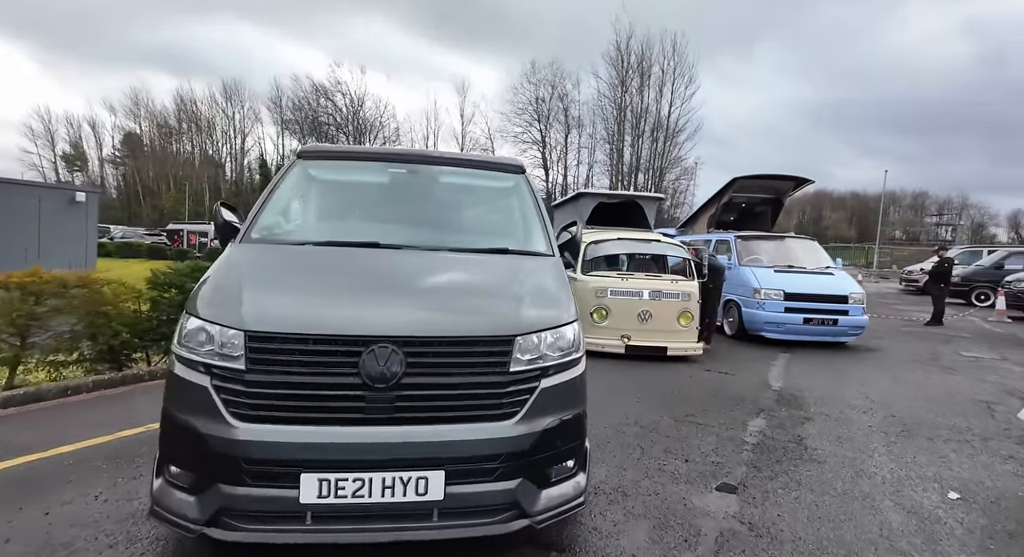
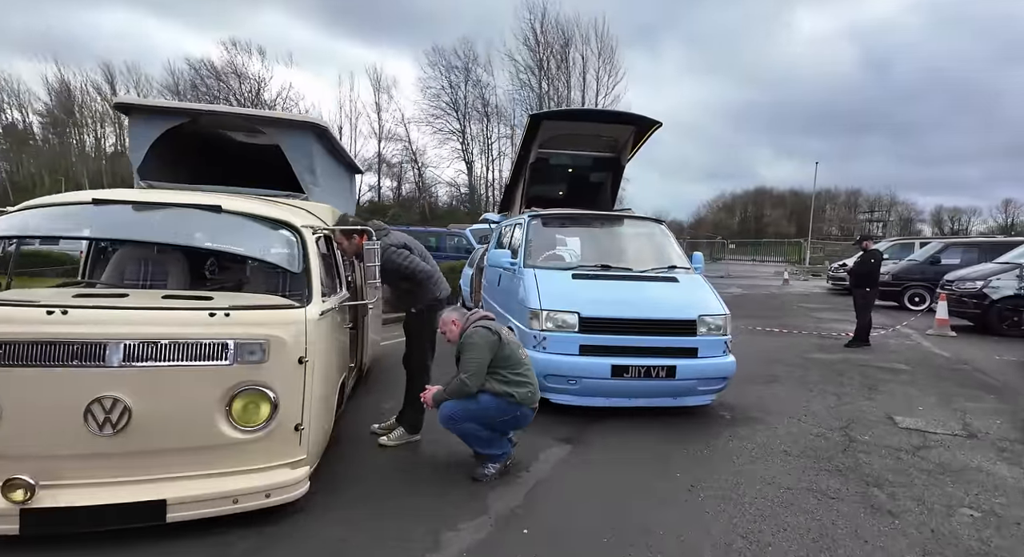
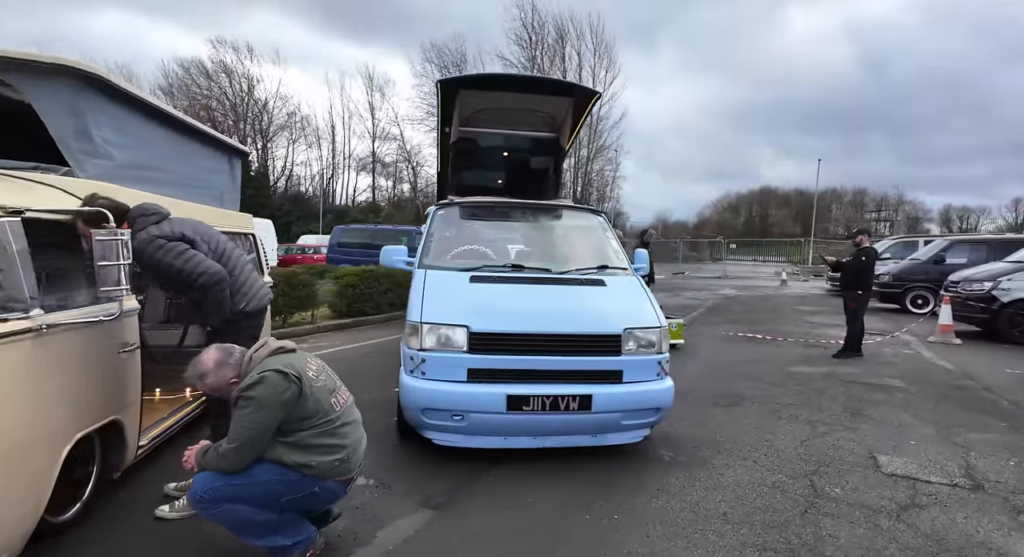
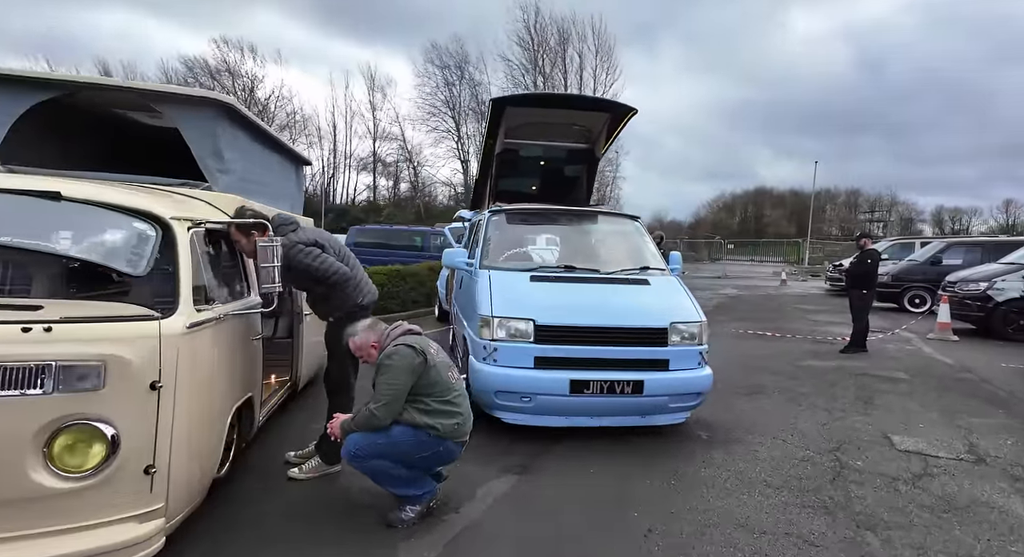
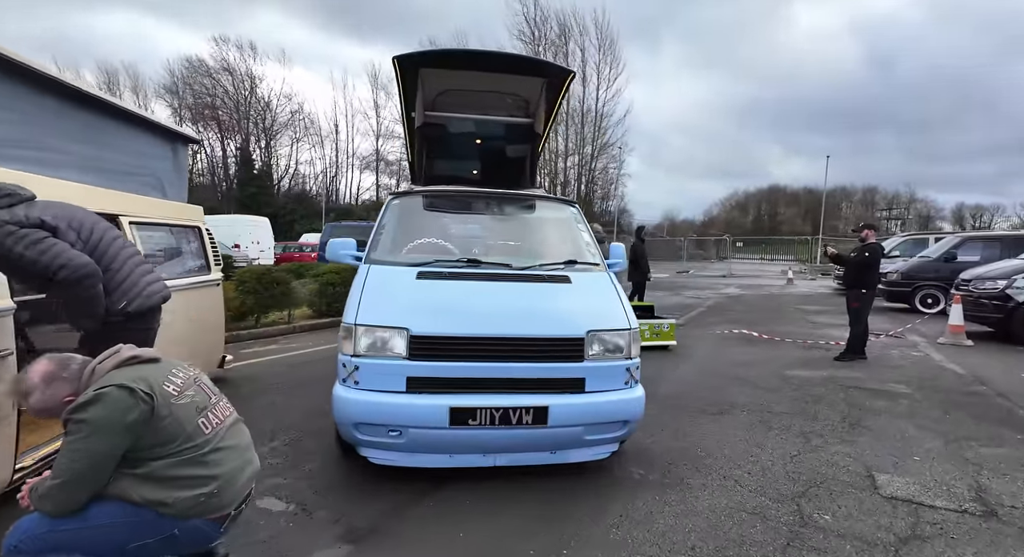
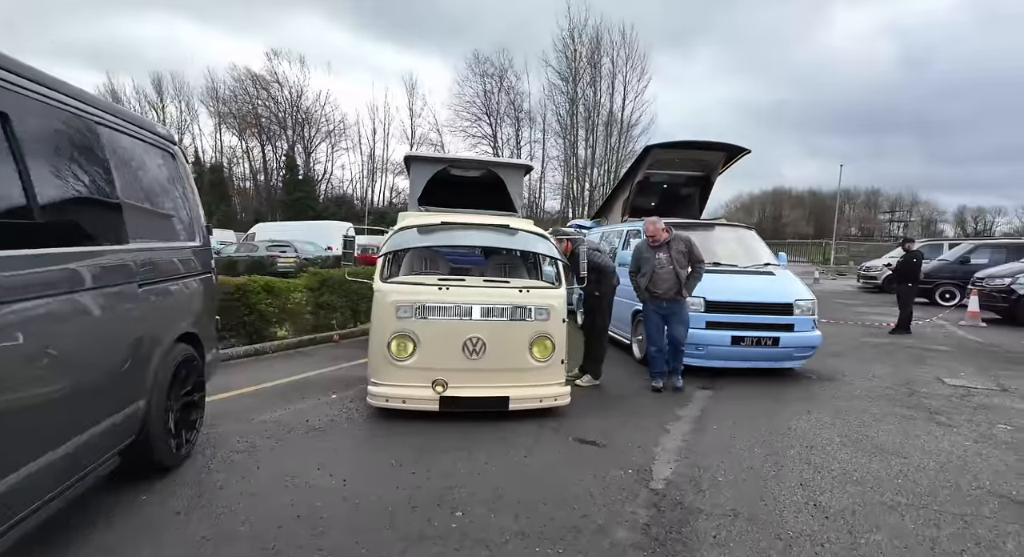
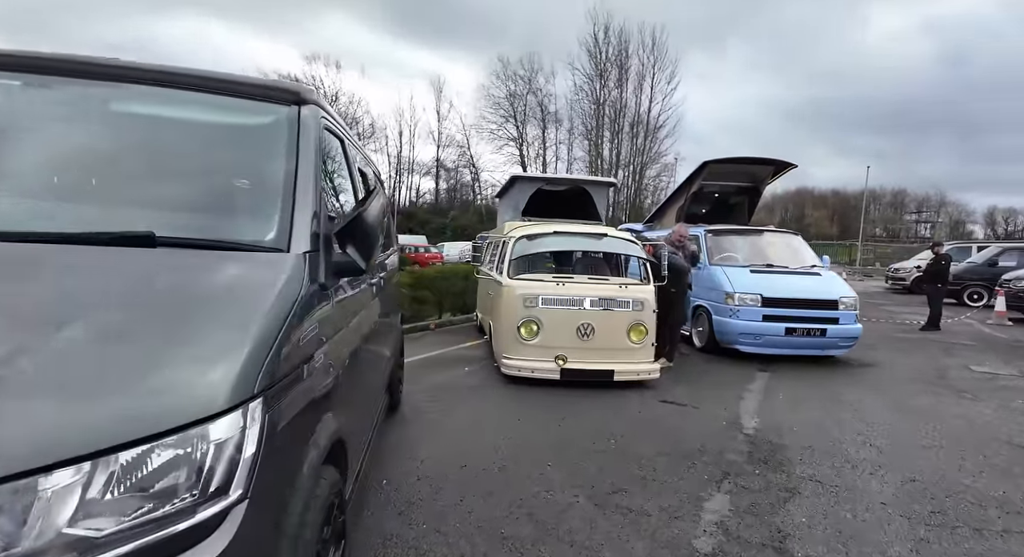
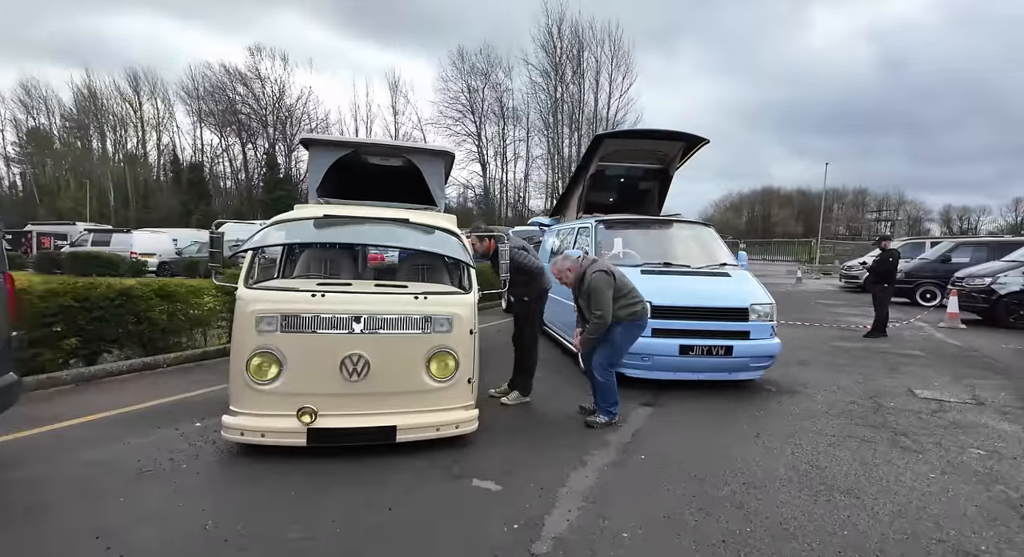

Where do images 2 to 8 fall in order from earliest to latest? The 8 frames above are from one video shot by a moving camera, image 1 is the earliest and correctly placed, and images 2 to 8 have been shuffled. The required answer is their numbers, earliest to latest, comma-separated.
7, 6, 8, 2, 4, 3, 5
